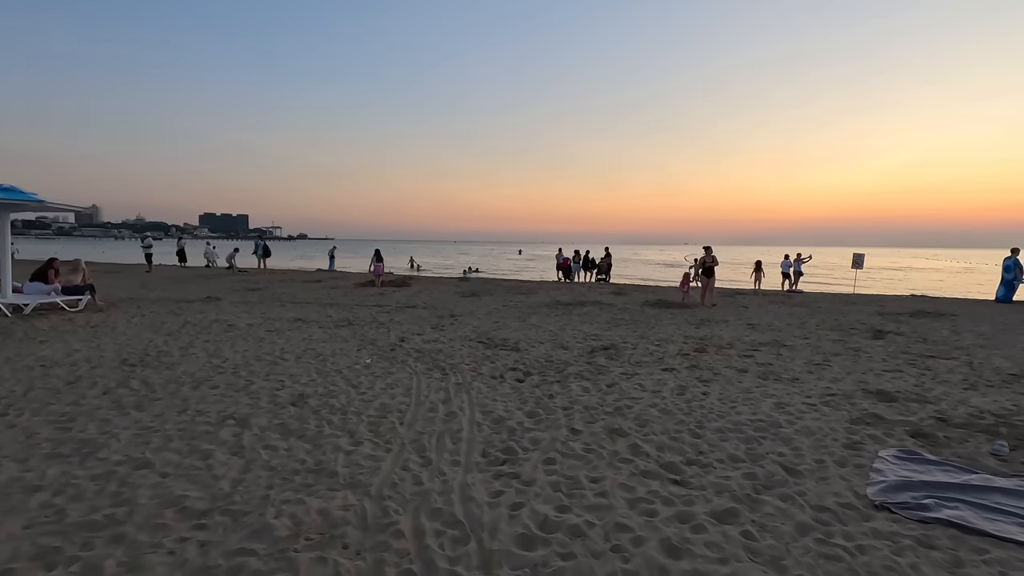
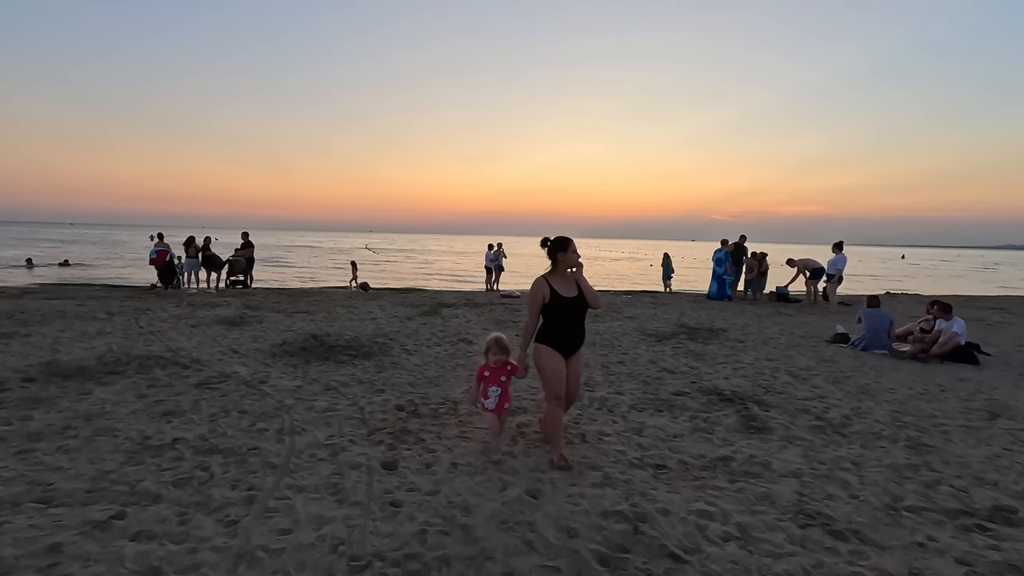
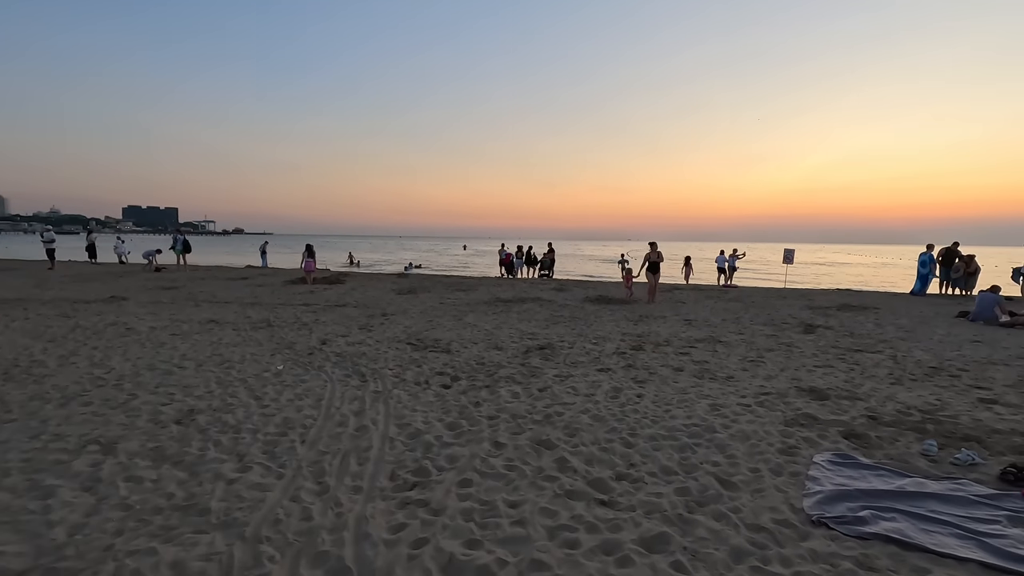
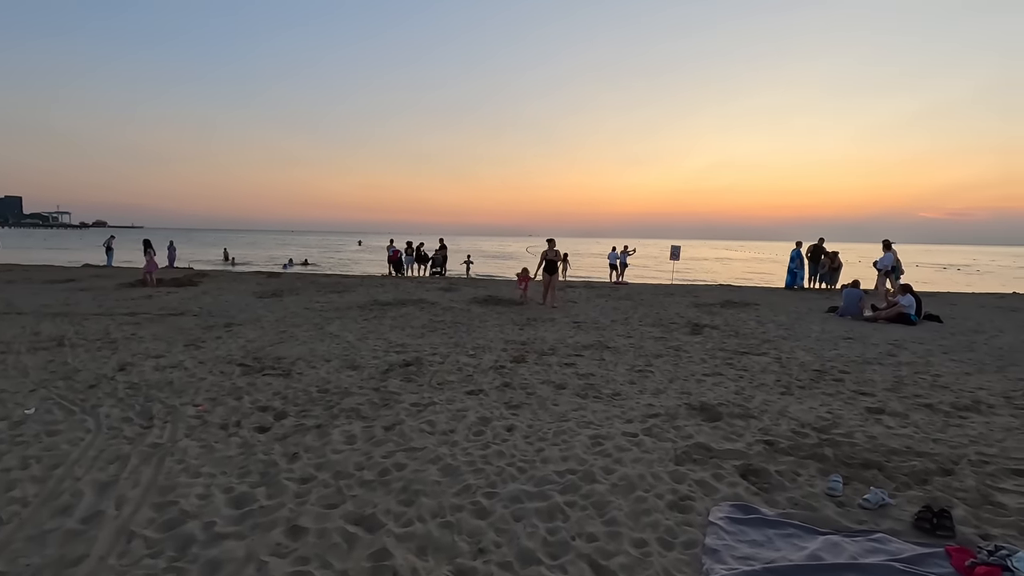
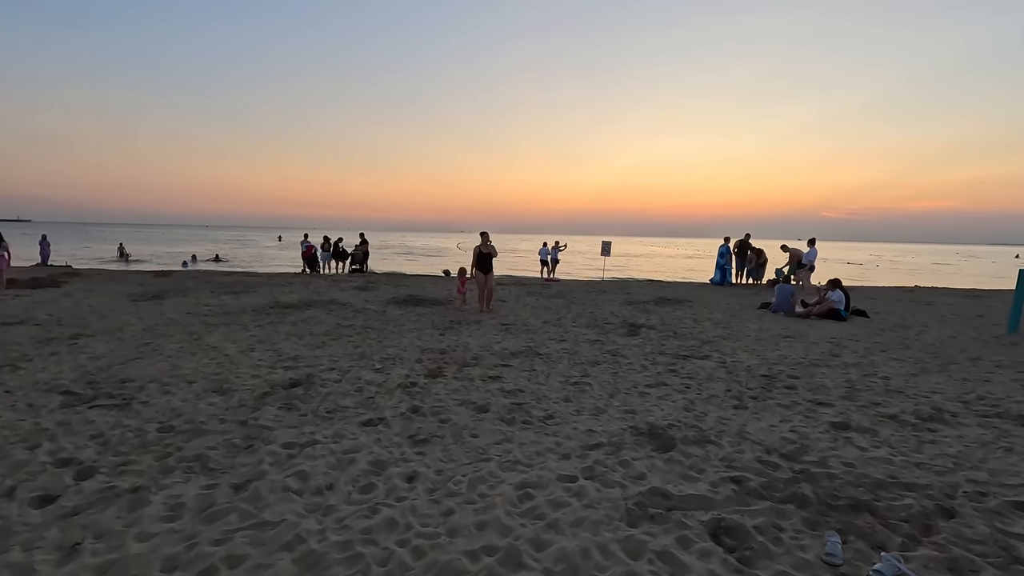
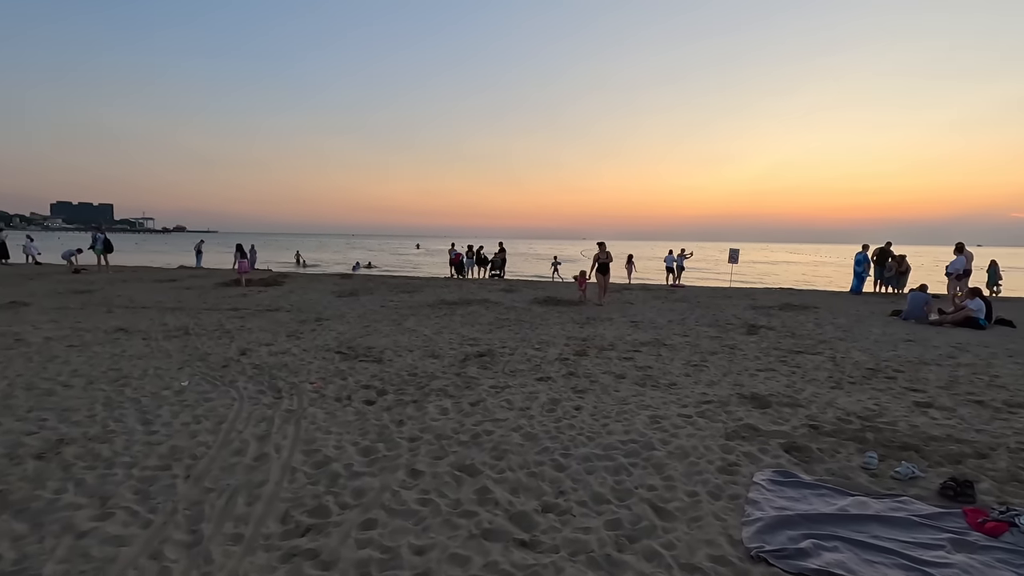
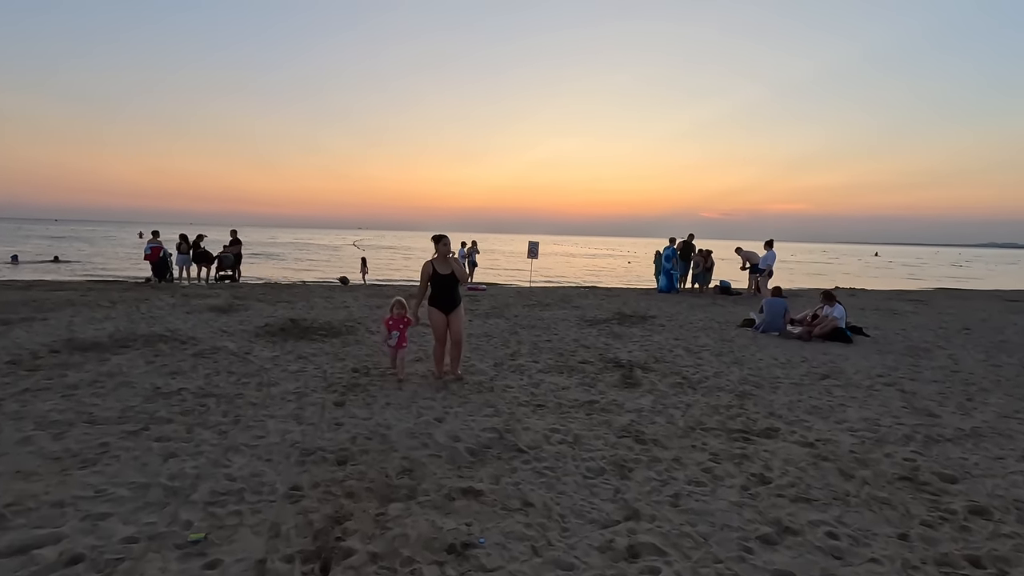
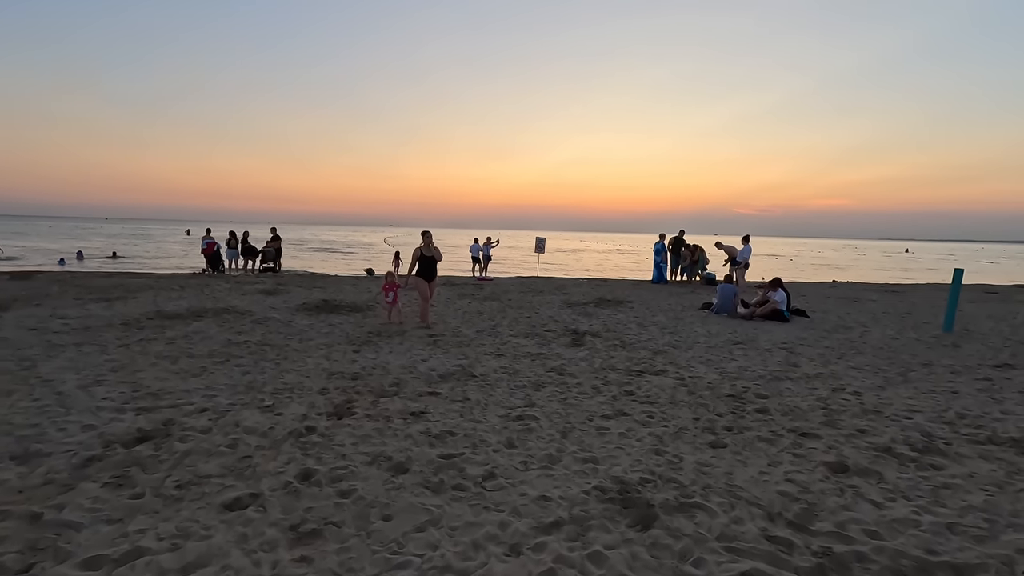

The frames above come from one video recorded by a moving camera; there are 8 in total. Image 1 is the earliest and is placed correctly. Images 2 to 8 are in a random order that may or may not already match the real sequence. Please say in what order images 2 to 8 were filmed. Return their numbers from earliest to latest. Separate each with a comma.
3, 6, 4, 5, 8, 7, 2
